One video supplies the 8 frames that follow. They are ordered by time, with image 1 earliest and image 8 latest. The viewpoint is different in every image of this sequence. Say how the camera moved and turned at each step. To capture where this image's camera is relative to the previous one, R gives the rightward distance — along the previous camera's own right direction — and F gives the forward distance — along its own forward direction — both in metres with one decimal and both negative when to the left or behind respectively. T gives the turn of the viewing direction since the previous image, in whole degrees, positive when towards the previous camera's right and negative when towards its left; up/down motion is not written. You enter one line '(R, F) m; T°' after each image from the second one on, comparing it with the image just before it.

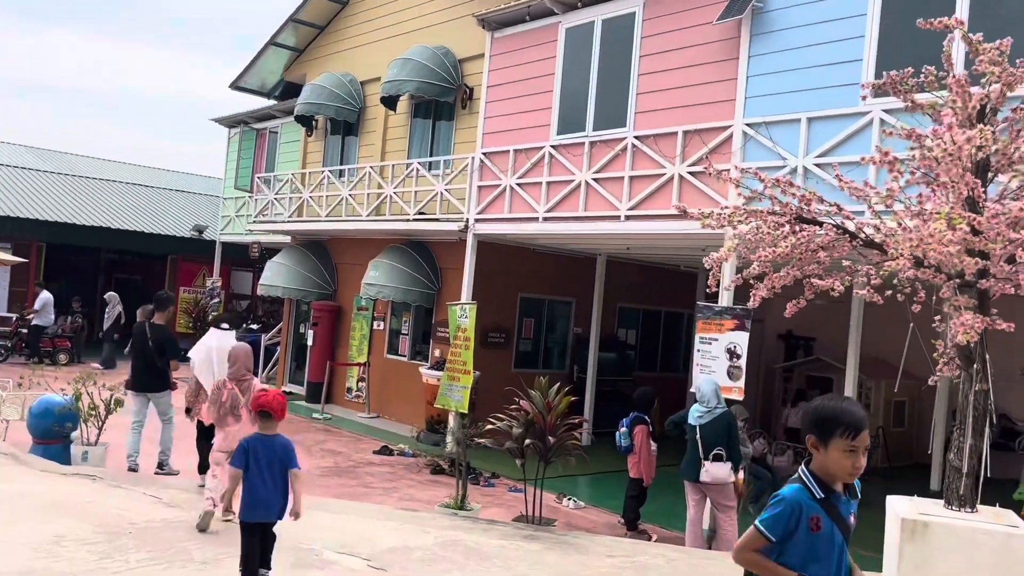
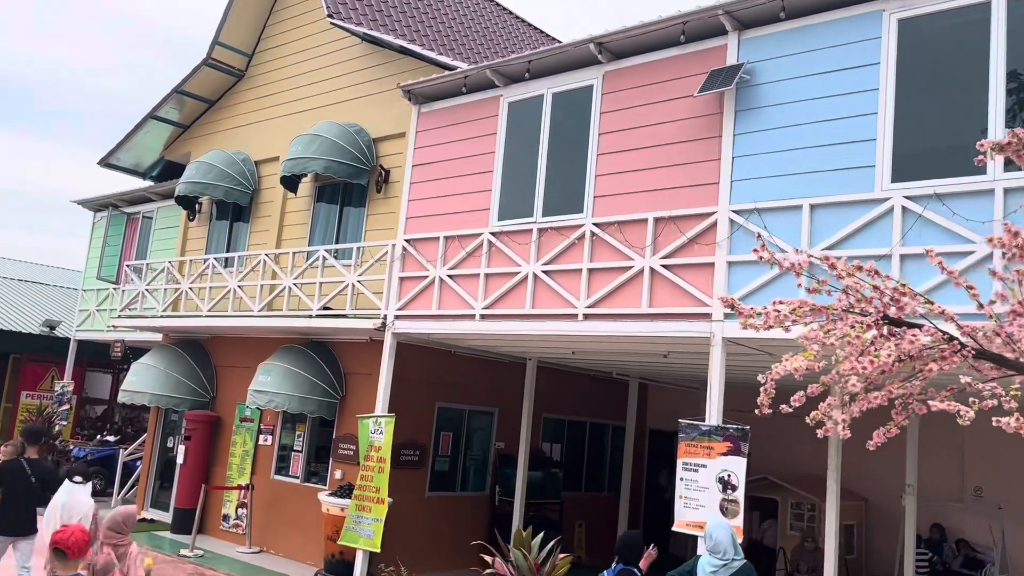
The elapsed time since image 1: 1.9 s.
(-0.5, +1.6) m; +8°
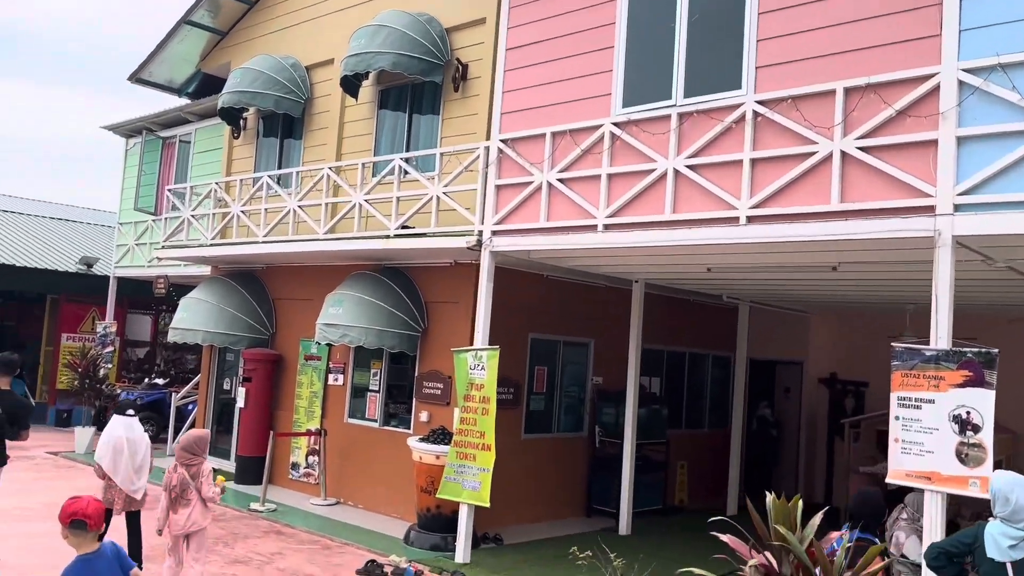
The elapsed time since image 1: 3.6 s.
(-0.9, +1.5) m; -2°
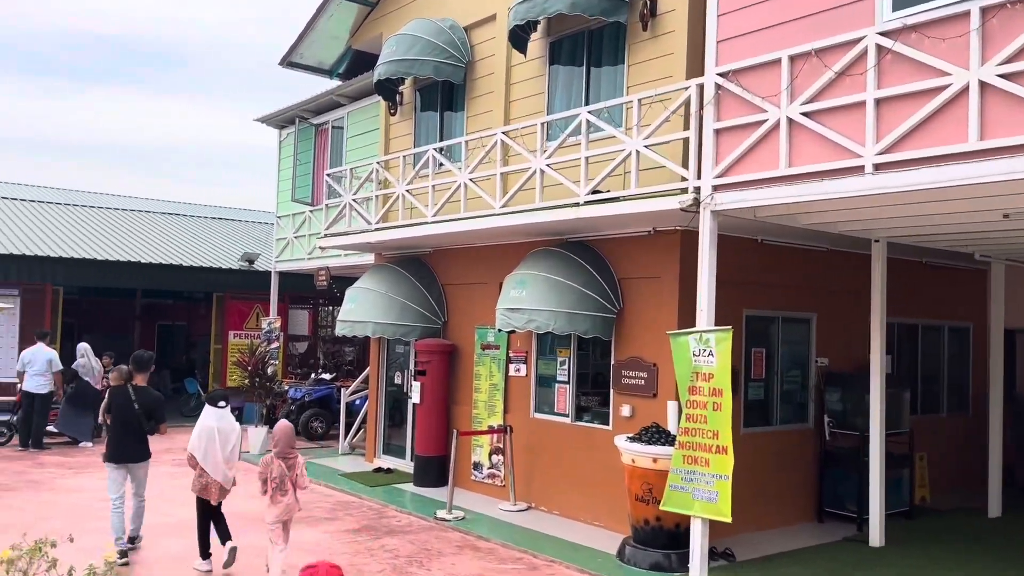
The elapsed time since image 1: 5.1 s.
(-0.7, +1.3) m; -9°
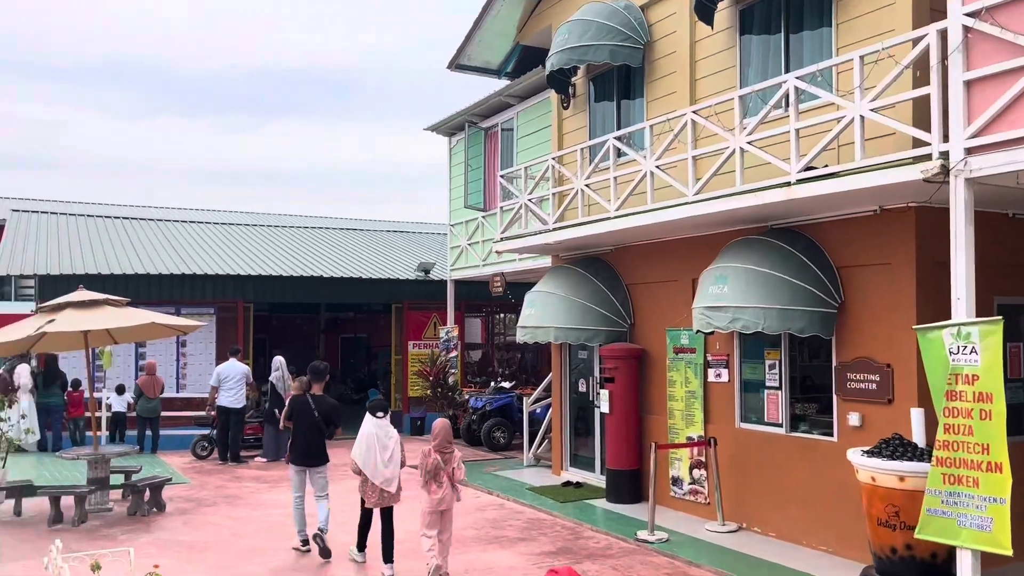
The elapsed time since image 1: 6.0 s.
(-0.3, +0.7) m; -11°
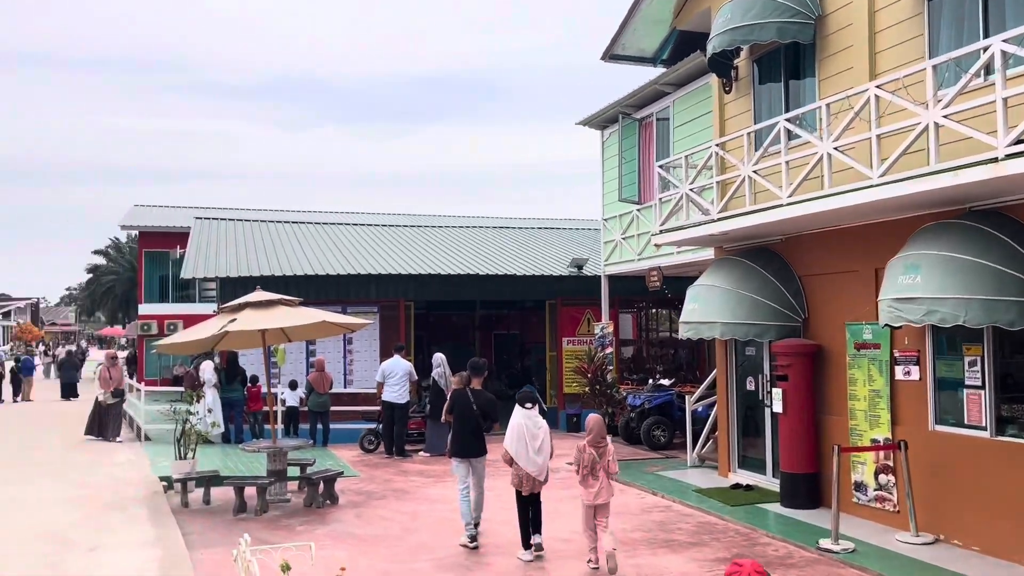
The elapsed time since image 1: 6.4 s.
(-0.2, +0.2) m; -10°
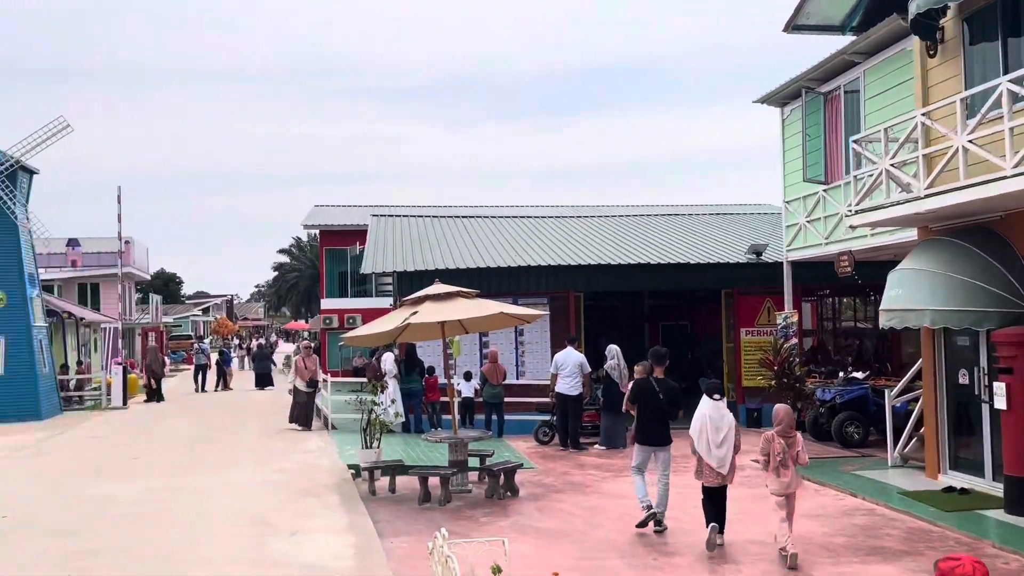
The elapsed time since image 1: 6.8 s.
(-0.2, +0.2) m; -11°
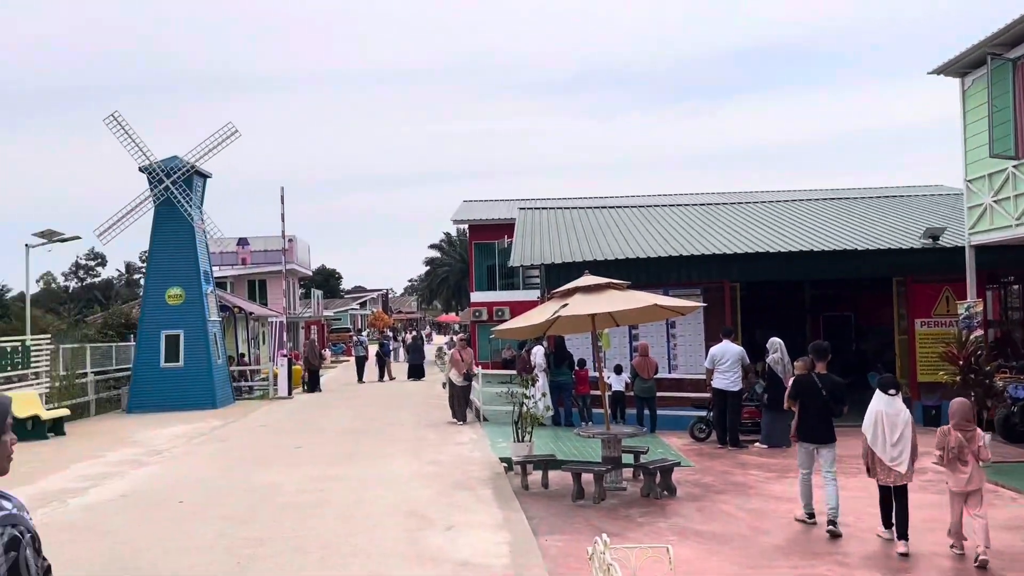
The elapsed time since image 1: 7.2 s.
(-0.1, +0.2) m; -10°
